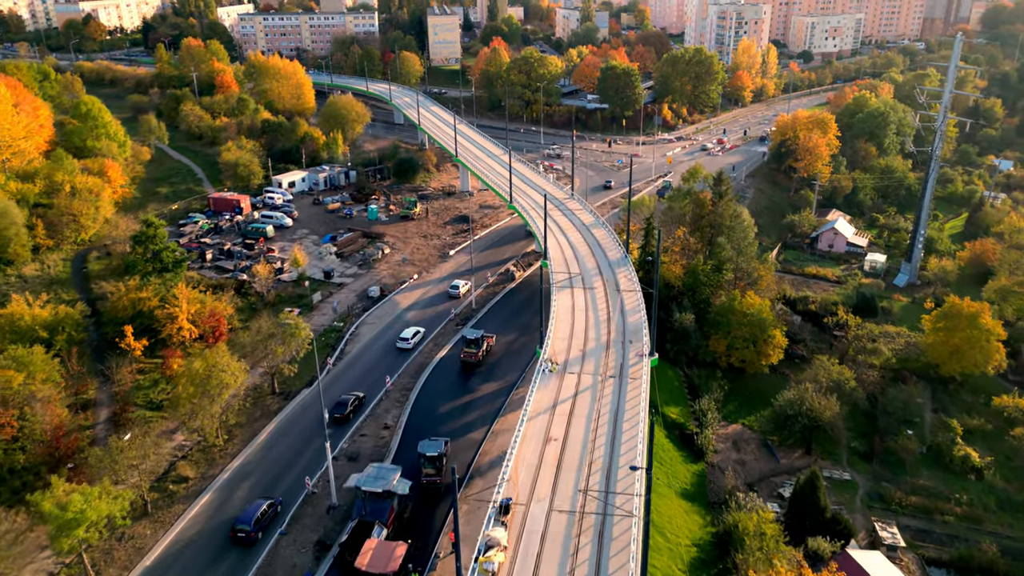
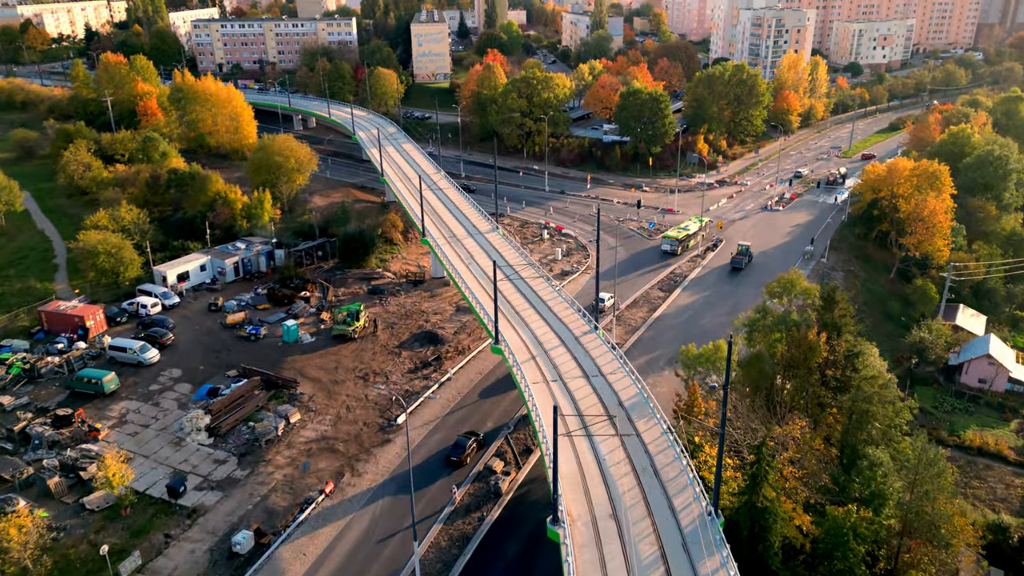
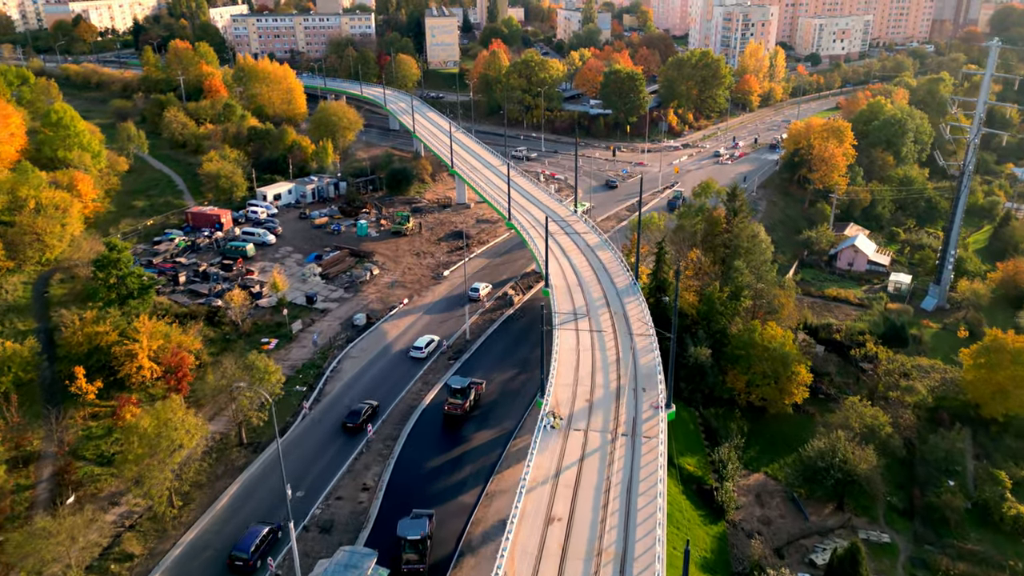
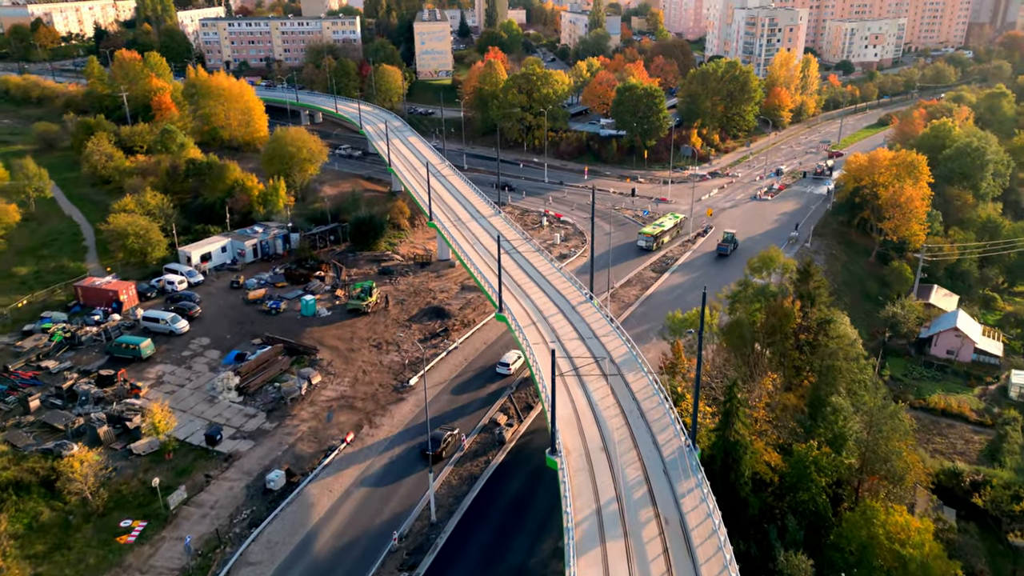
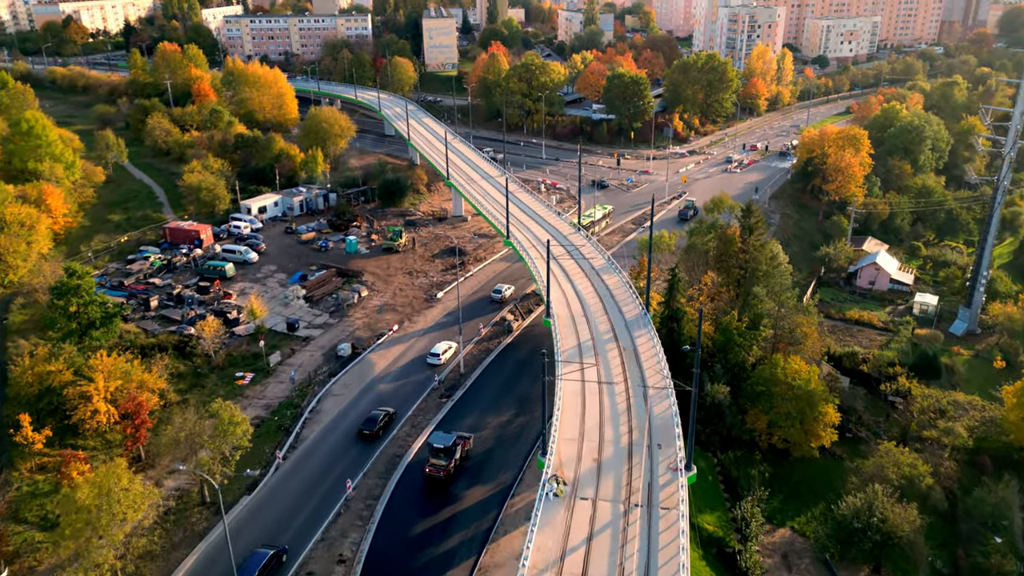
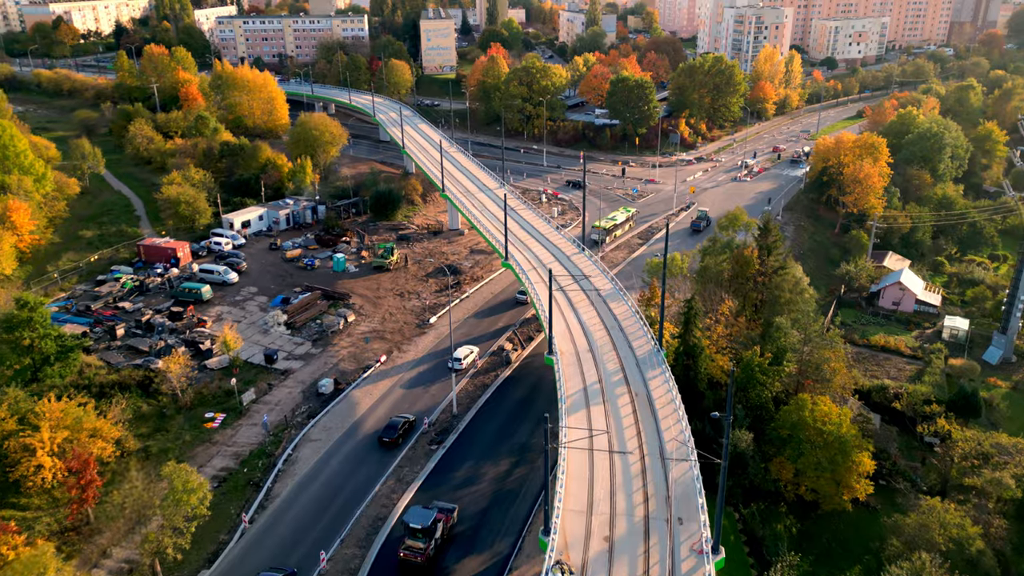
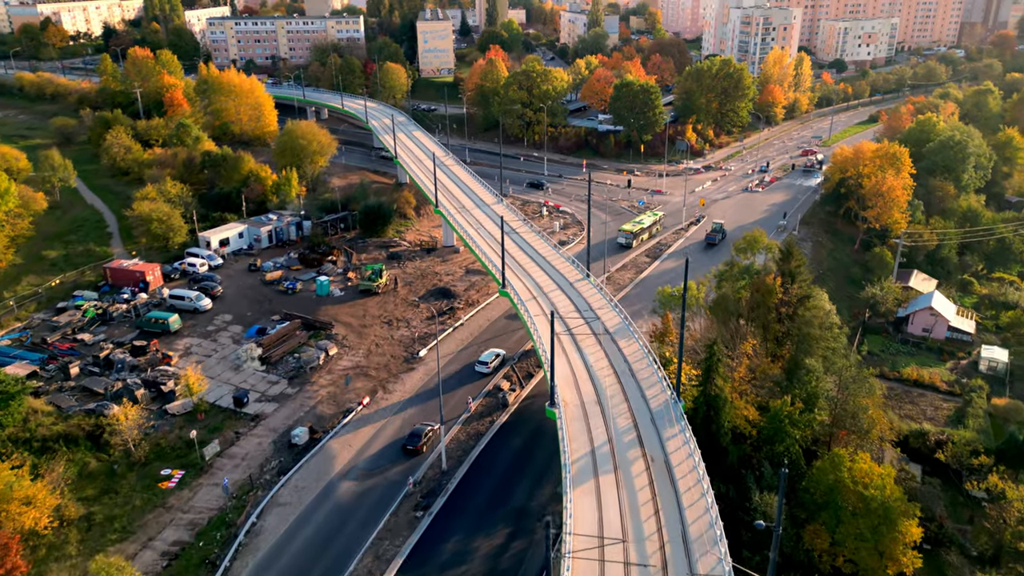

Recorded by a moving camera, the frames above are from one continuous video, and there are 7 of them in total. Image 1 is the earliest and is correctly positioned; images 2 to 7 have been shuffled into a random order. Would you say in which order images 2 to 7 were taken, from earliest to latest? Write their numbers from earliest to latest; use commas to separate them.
3, 5, 6, 7, 4, 2
